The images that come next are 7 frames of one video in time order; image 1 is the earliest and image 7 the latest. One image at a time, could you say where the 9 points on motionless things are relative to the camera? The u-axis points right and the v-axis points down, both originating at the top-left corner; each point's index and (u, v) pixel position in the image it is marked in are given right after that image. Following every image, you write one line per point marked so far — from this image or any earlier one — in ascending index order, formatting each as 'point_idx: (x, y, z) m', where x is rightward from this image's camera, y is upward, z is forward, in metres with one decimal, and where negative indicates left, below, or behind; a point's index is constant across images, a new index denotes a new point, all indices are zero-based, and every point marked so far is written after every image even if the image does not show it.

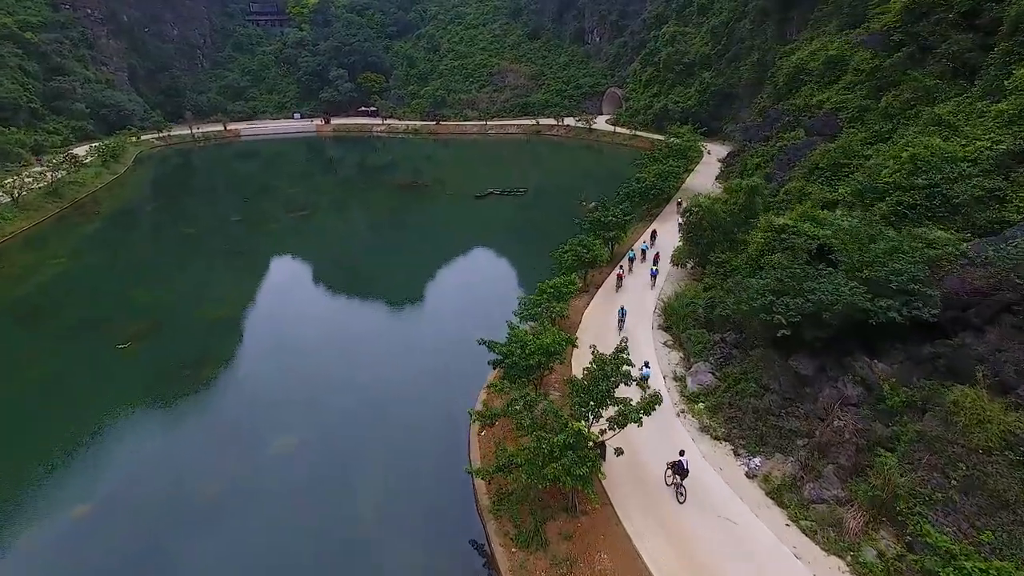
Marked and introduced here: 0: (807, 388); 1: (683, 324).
0: (+6.5, -2.2, +14.8) m
1: (+5.0, -1.2, +19.8) m
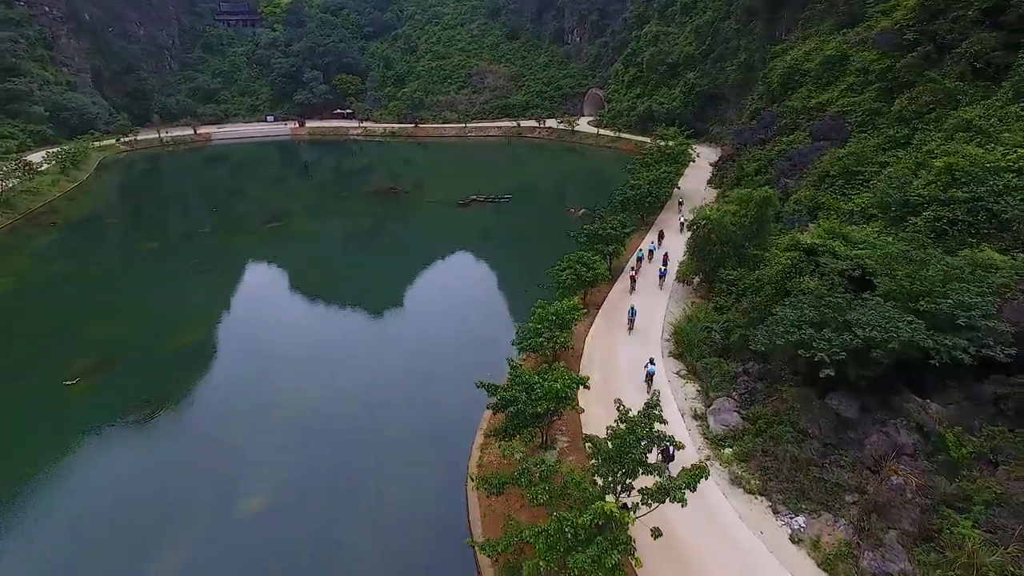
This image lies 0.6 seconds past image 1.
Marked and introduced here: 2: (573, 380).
0: (+6.5, -2.8, +13.0) m
1: (+4.9, -1.8, +18.0) m
2: (+1.3, -1.9, +13.7) m
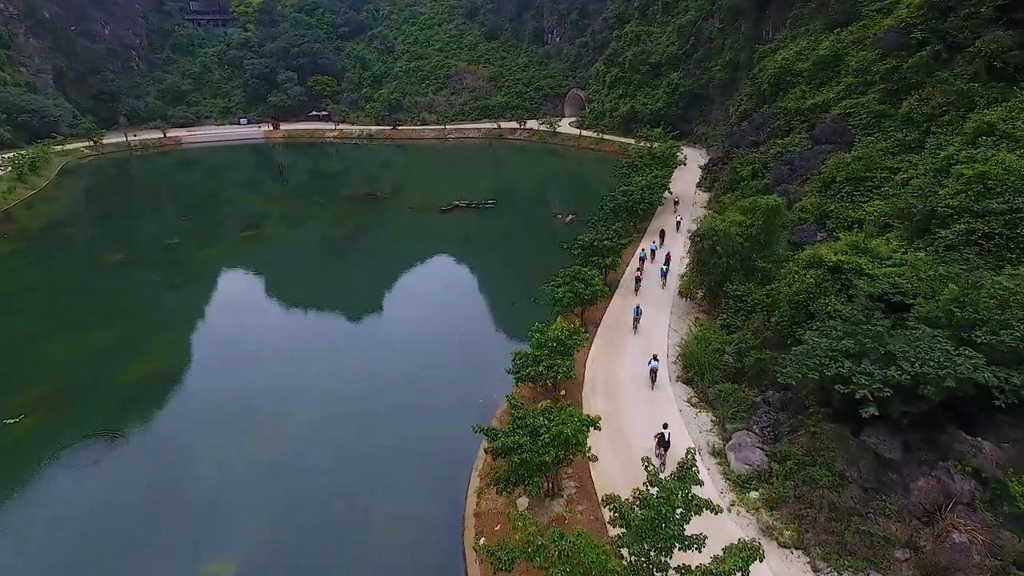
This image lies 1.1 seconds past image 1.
0: (+6.6, -3.3, +11.7) m
1: (+4.8, -2.3, +16.6) m
2: (+1.3, -2.4, +12.1) m
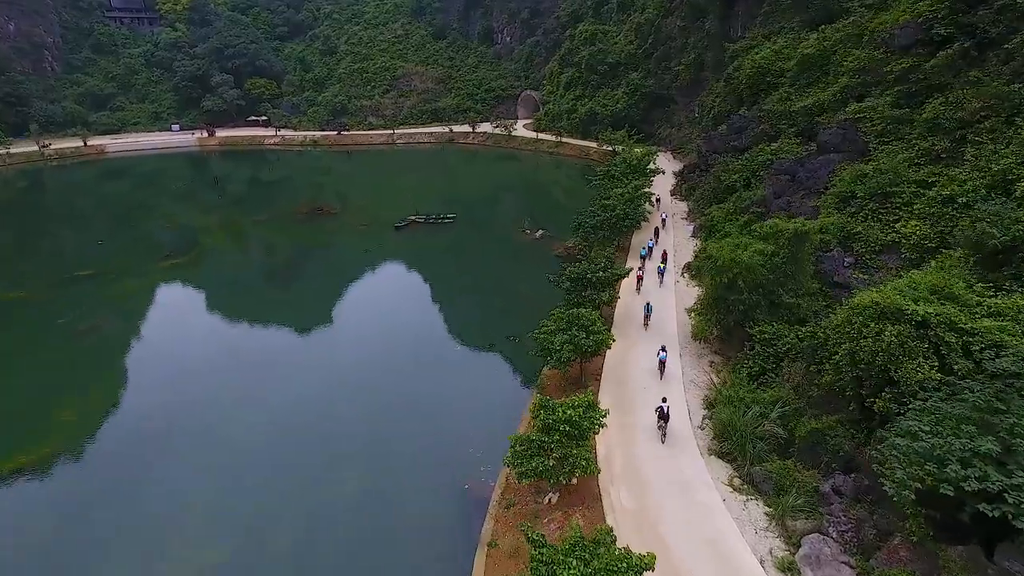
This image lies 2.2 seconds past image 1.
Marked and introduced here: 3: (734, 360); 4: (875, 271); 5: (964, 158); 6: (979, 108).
0: (+6.9, -4.3, +8.6) m
1: (+4.8, -3.4, +13.4) m
2: (+1.6, -3.6, +8.7) m
3: (+5.7, -1.9, +17.2) m
4: (+9.5, +0.5, +17.6) m
5: (+12.3, +3.6, +18.3) m
6: (+12.9, +5.0, +18.7) m
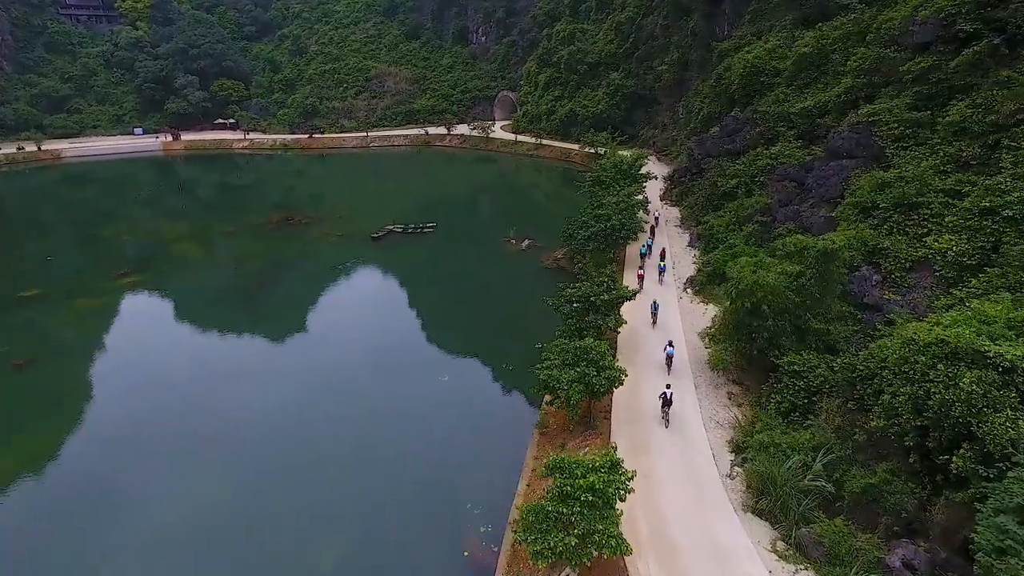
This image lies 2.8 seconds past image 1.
0: (+7.2, -4.8, +6.9) m
1: (+4.9, -4.0, +11.6) m
2: (+1.9, -4.2, +6.8) m
3: (+5.7, -2.4, +15.5) m
4: (+9.4, -0.1, +15.9) m
5: (+12.1, +3.1, +16.8) m
6: (+12.8, +4.6, +17.2) m
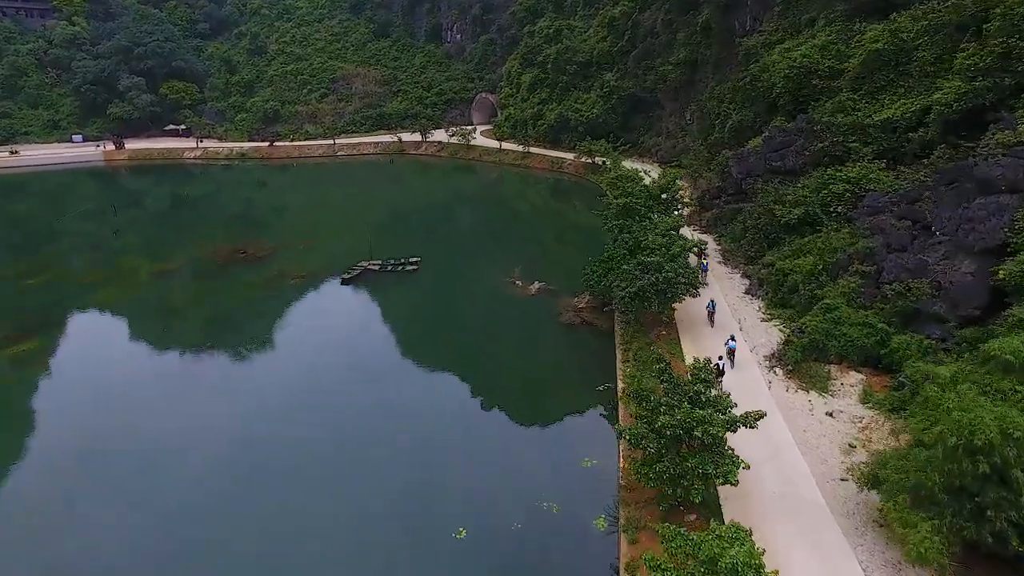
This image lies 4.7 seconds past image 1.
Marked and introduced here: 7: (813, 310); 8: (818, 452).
0: (+8.7, -6.8, +0.8) m
1: (+6.2, -6.0, +5.4) m
2: (+3.3, -6.3, +0.5) m
3: (+6.7, -4.5, +9.3) m
4: (+10.4, -2.0, +9.9) m
5: (+13.1, +1.1, +10.9) m
6: (+13.6, +2.6, +11.3) m
7: (+8.2, -0.5, +19.0) m
8: (+6.2, -3.0, +14.0) m
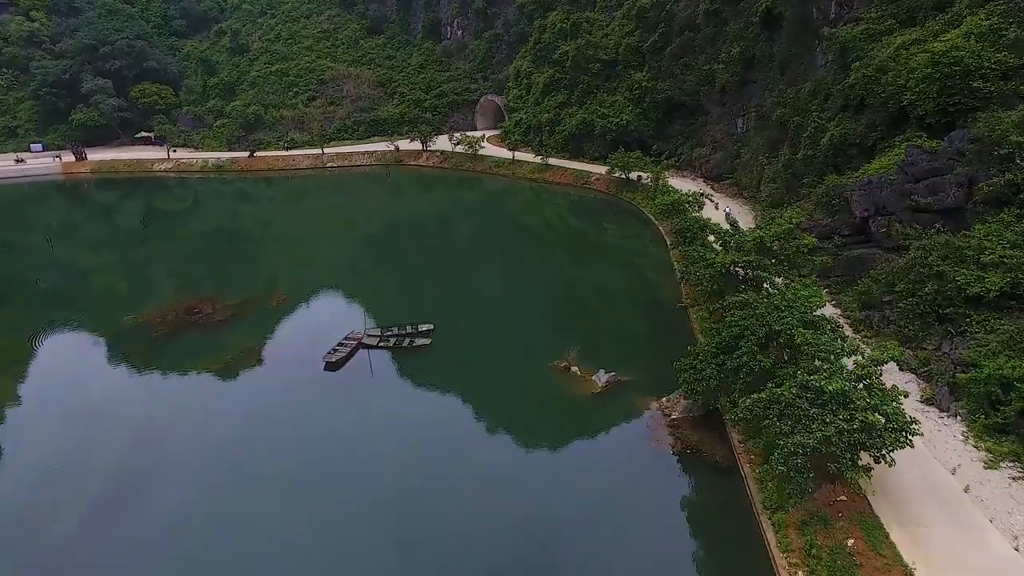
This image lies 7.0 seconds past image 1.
0: (+10.5, -9.4, -7.1) m
1: (+7.9, -8.6, -2.5) m
2: (+5.1, -8.9, -7.5) m
3: (+8.4, -7.0, +1.4) m
4: (+12.1, -4.6, +2.0) m
5: (+14.7, -1.4, +3.0) m
6: (+15.3, +0.1, +3.4) m
7: (+9.8, -3.1, +11.1) m
8: (+7.8, -5.5, +6.1) m
